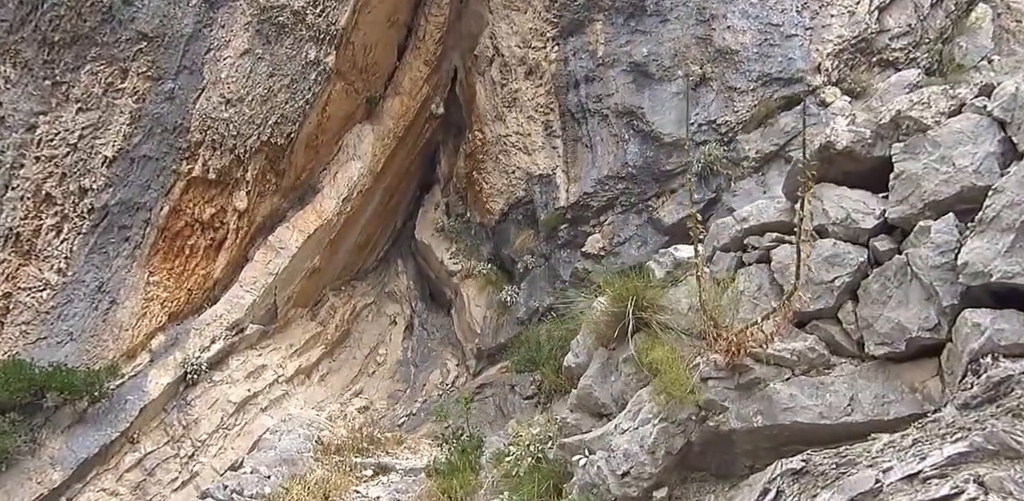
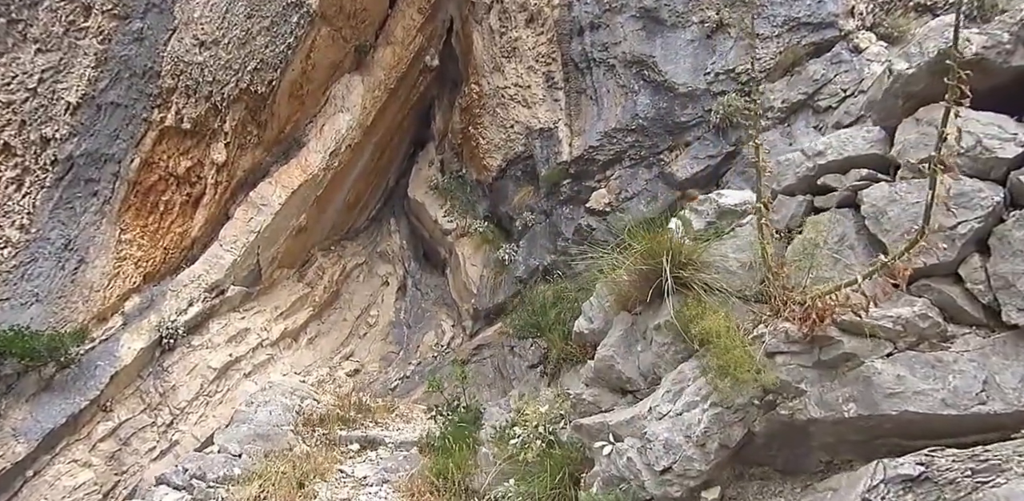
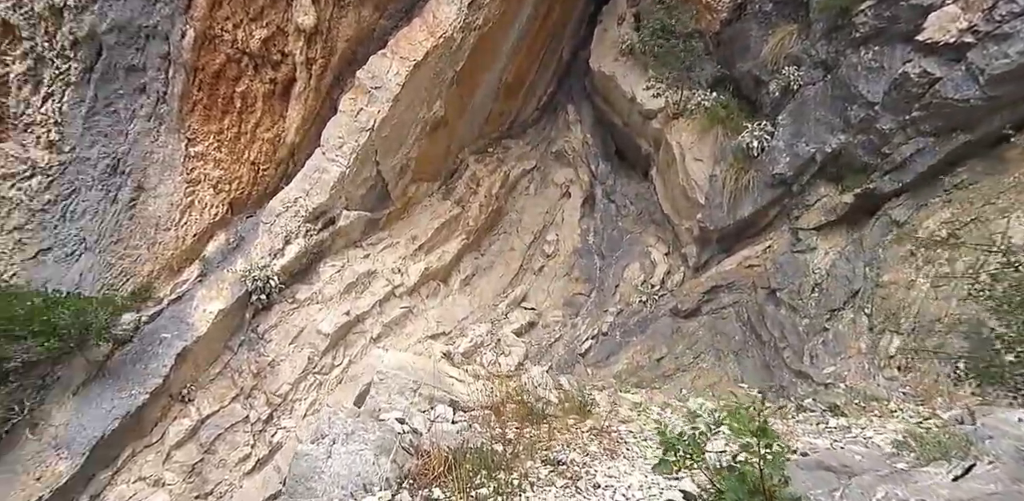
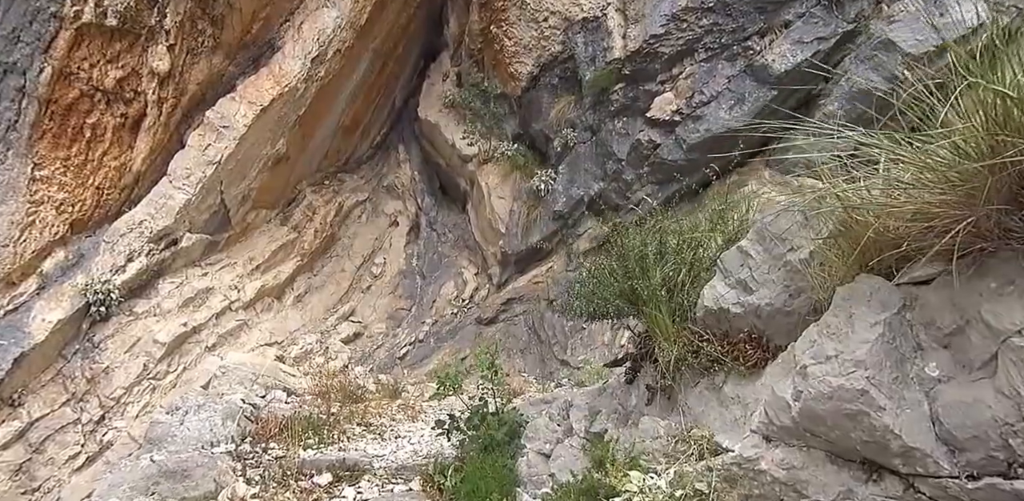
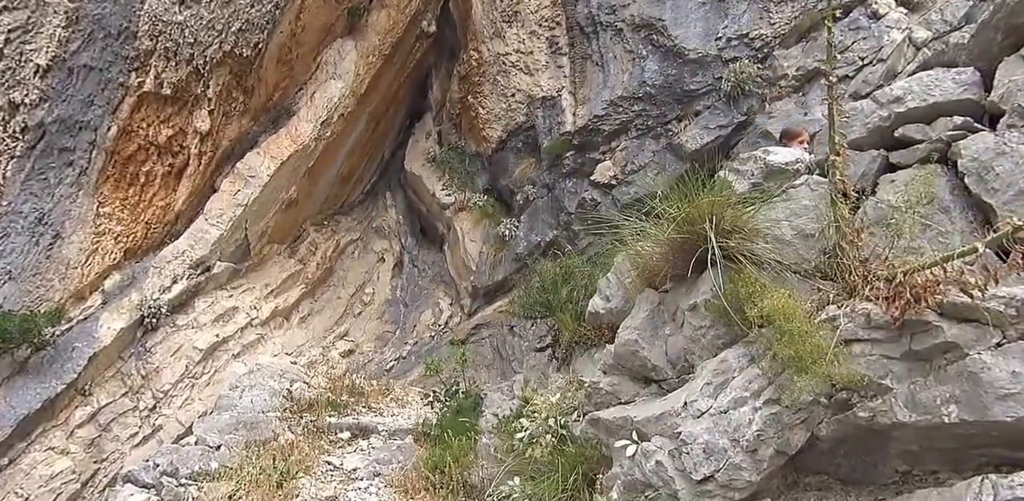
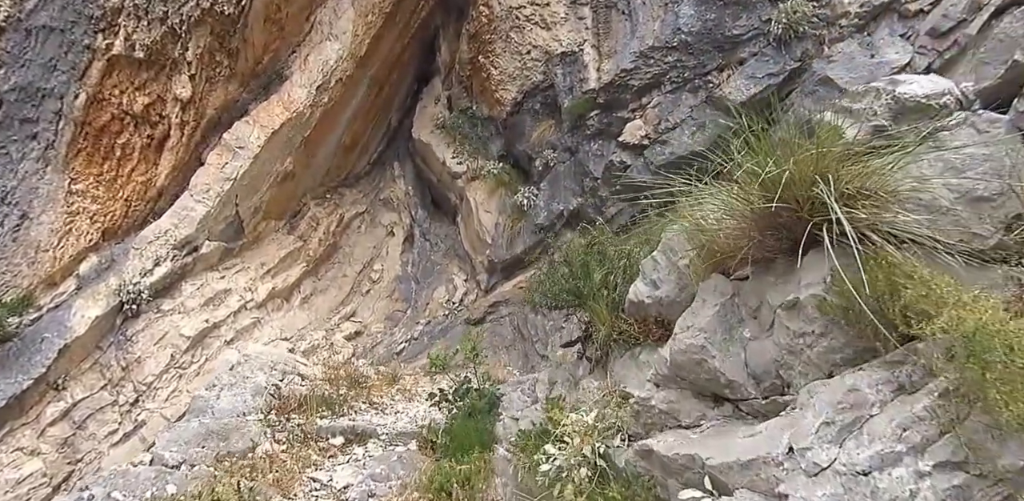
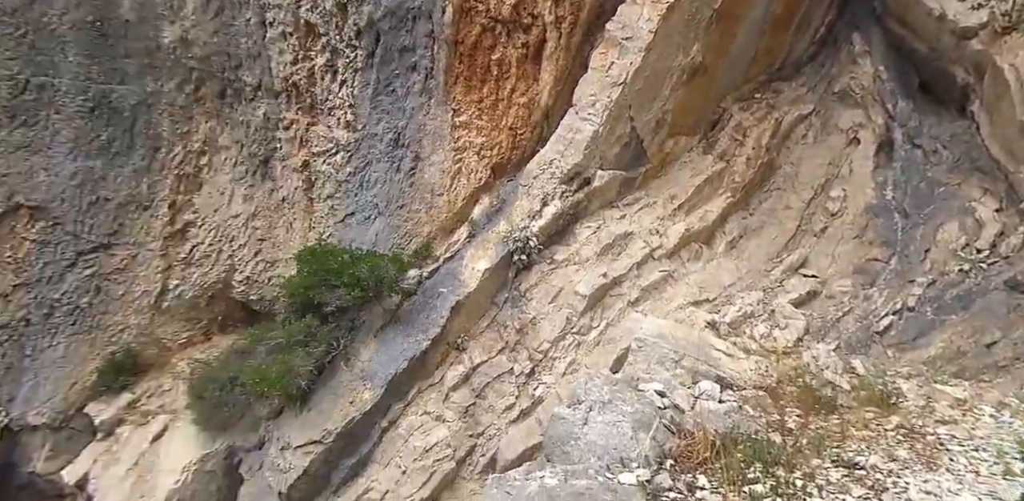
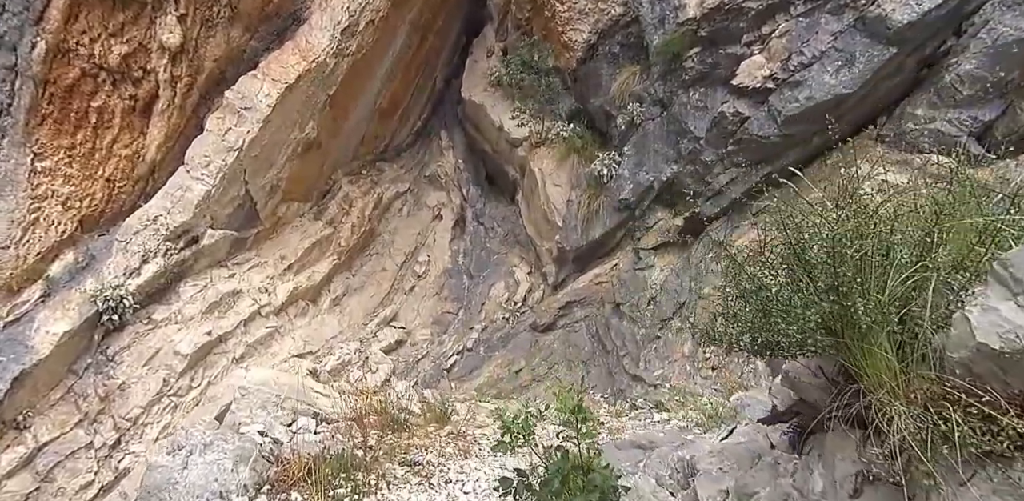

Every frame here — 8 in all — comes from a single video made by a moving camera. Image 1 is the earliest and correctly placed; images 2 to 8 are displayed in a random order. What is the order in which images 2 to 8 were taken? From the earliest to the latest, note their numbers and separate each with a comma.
2, 5, 6, 4, 8, 3, 7
